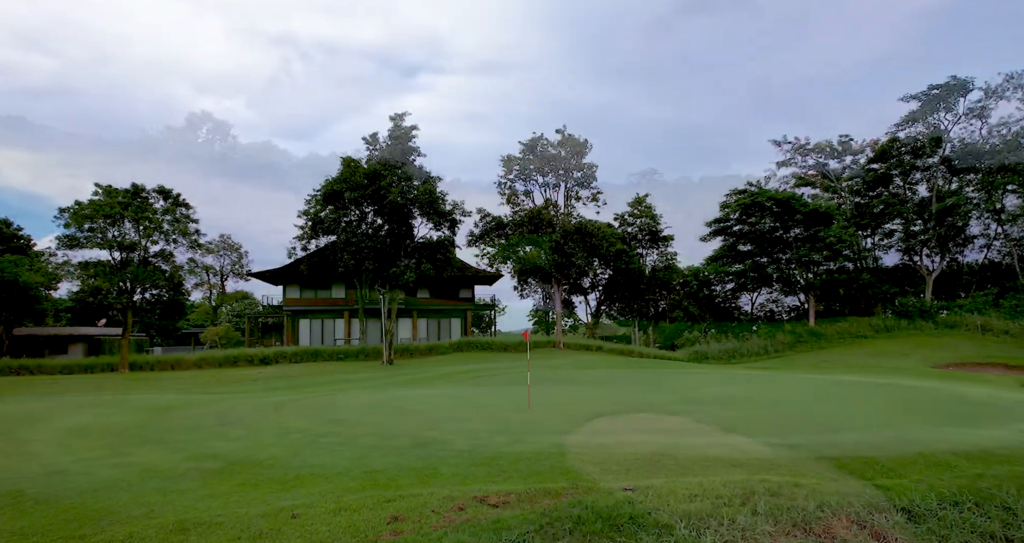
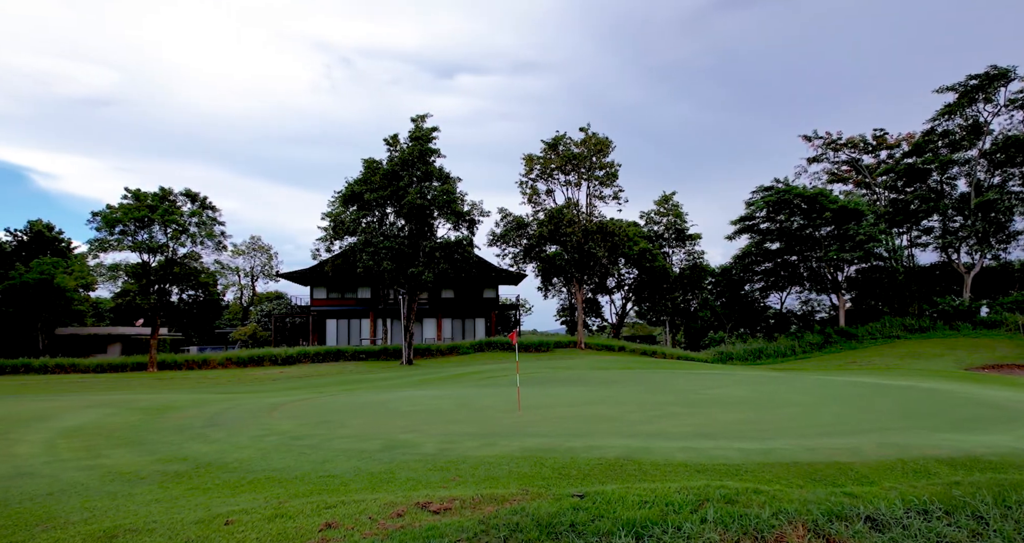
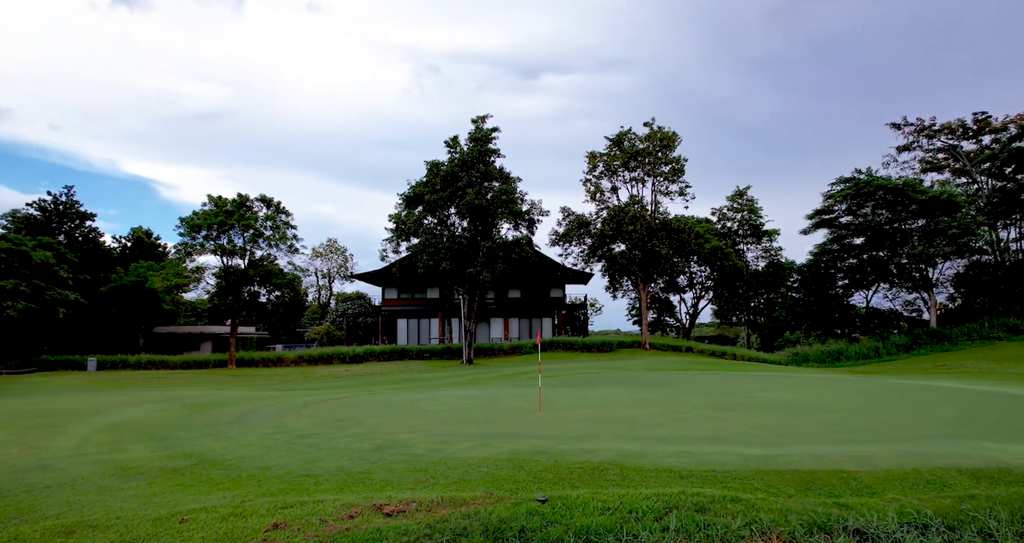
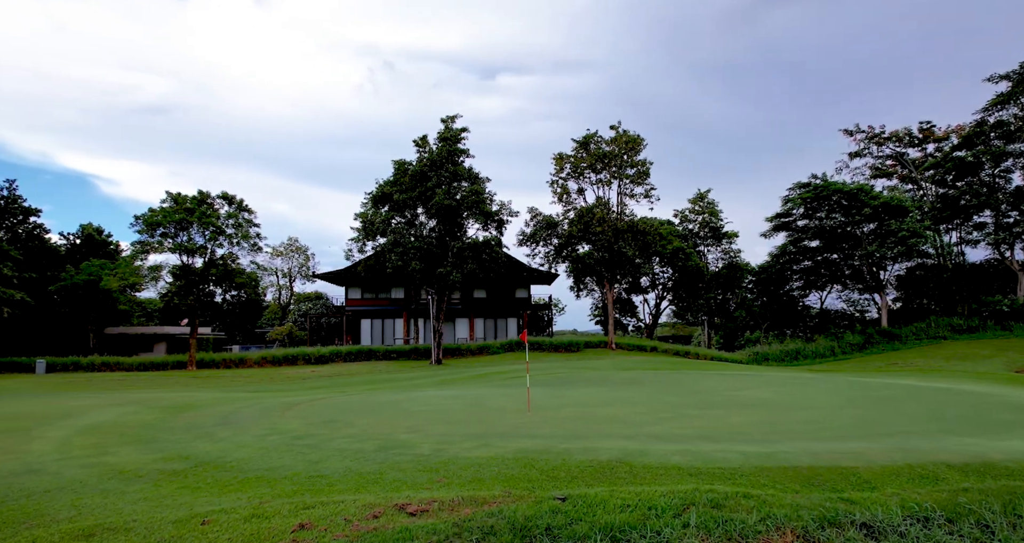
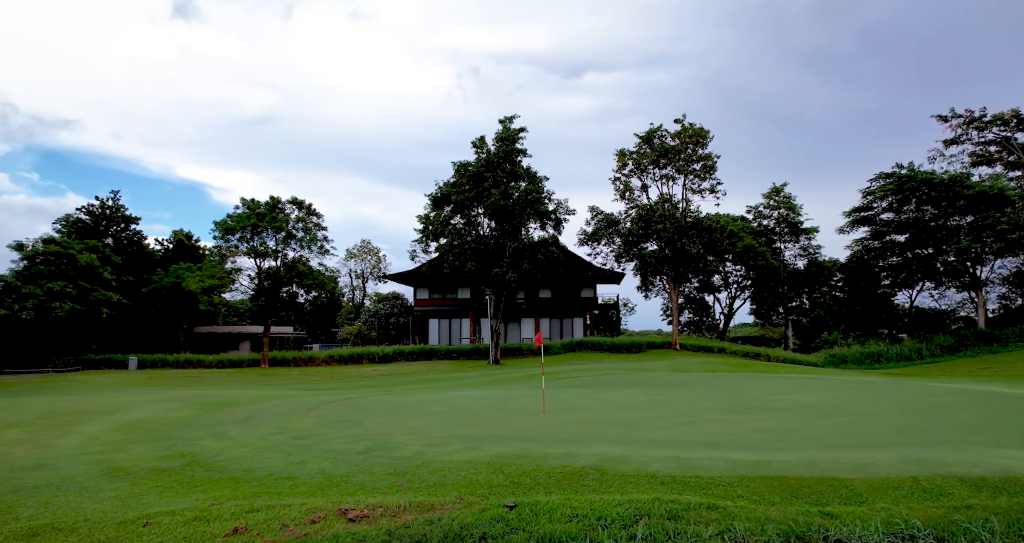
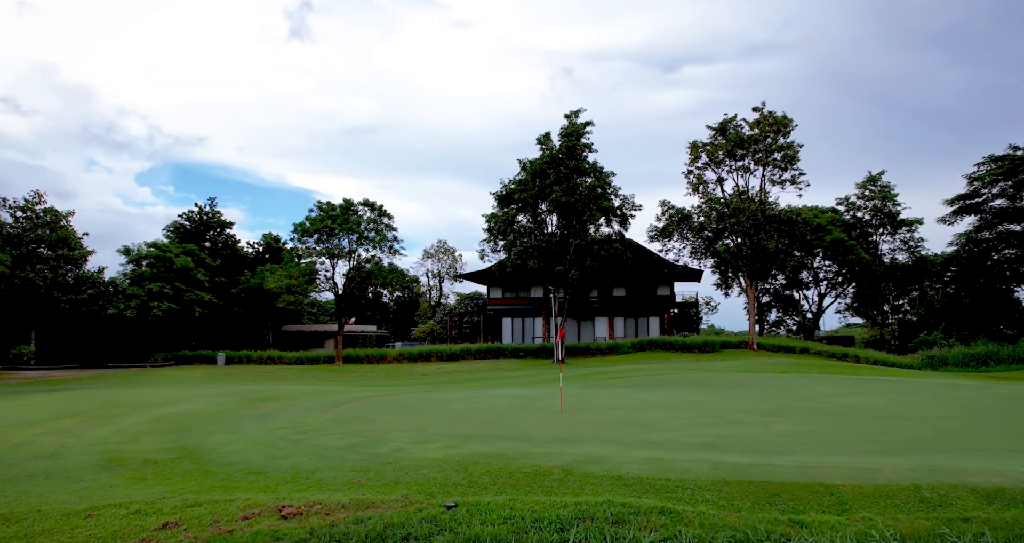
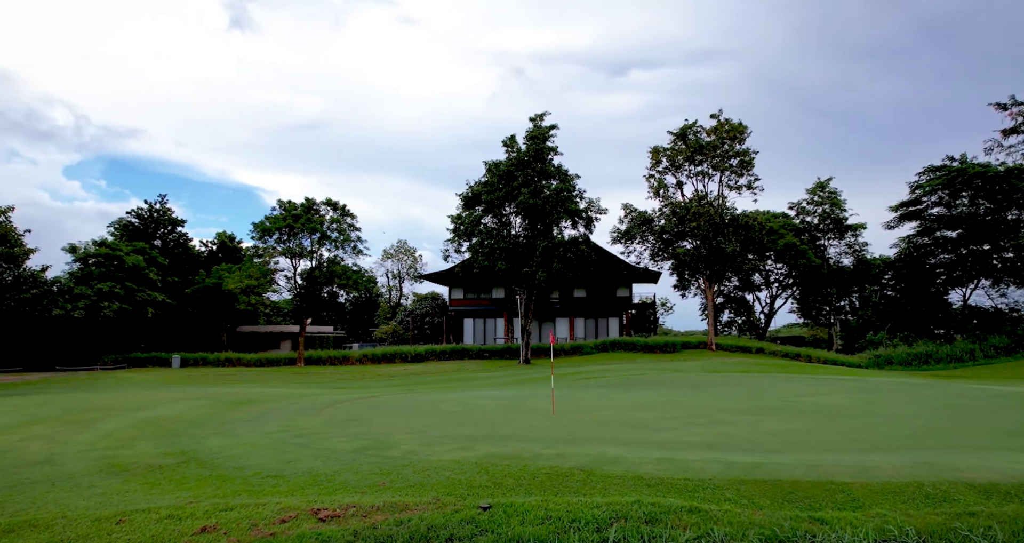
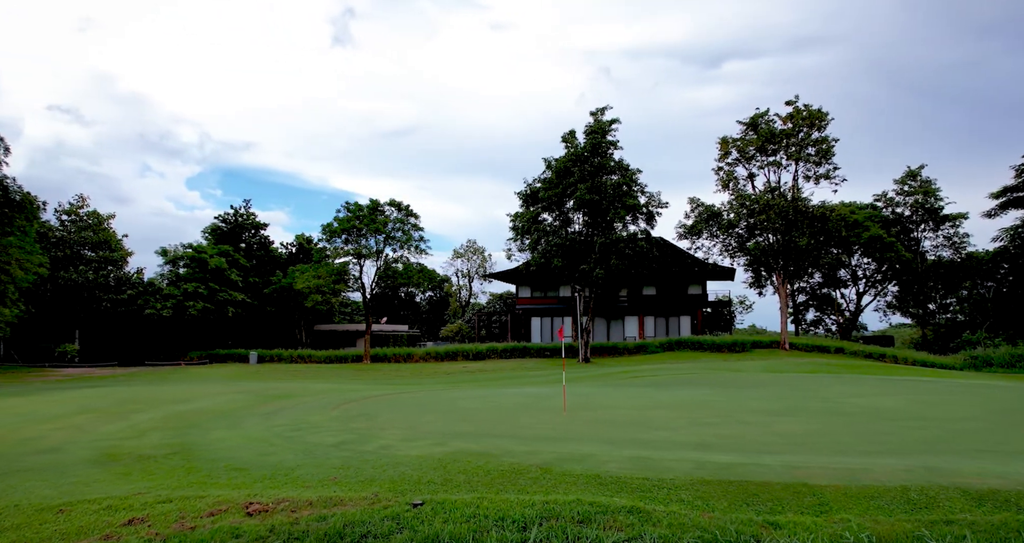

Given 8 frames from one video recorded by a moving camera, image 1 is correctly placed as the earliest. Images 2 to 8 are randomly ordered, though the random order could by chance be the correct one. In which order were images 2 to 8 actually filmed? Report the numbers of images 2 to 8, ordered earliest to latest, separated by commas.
2, 4, 3, 5, 7, 6, 8
